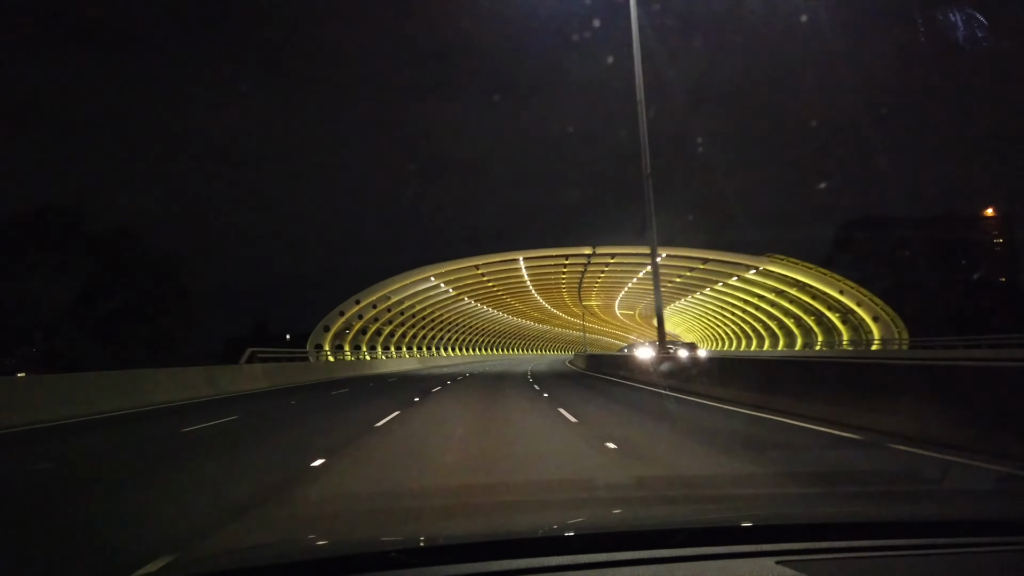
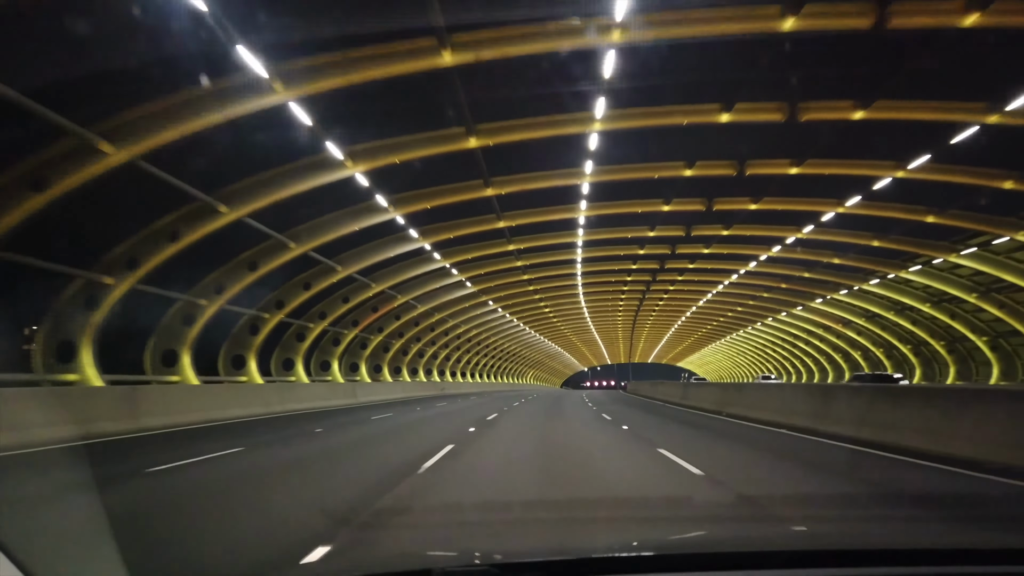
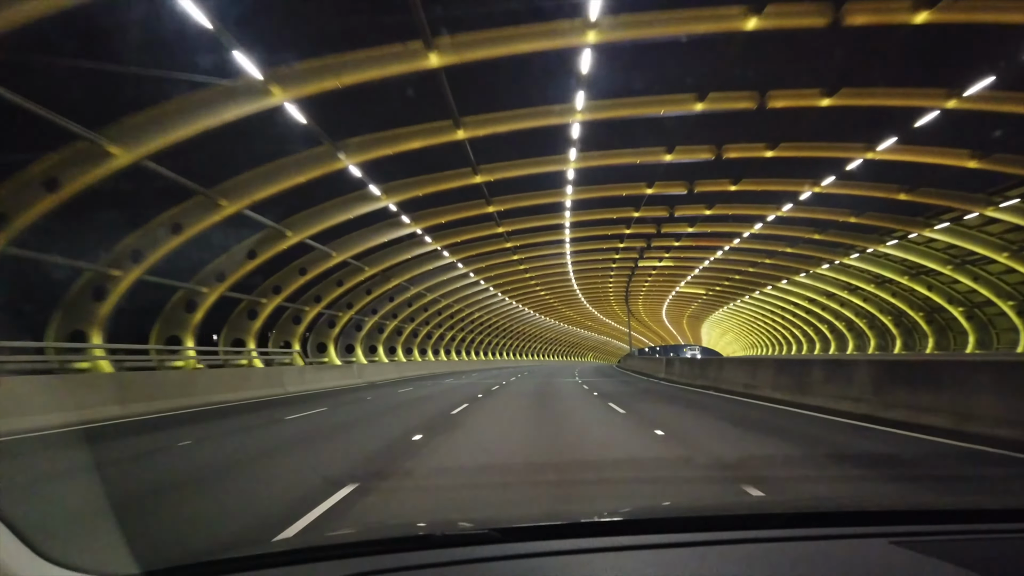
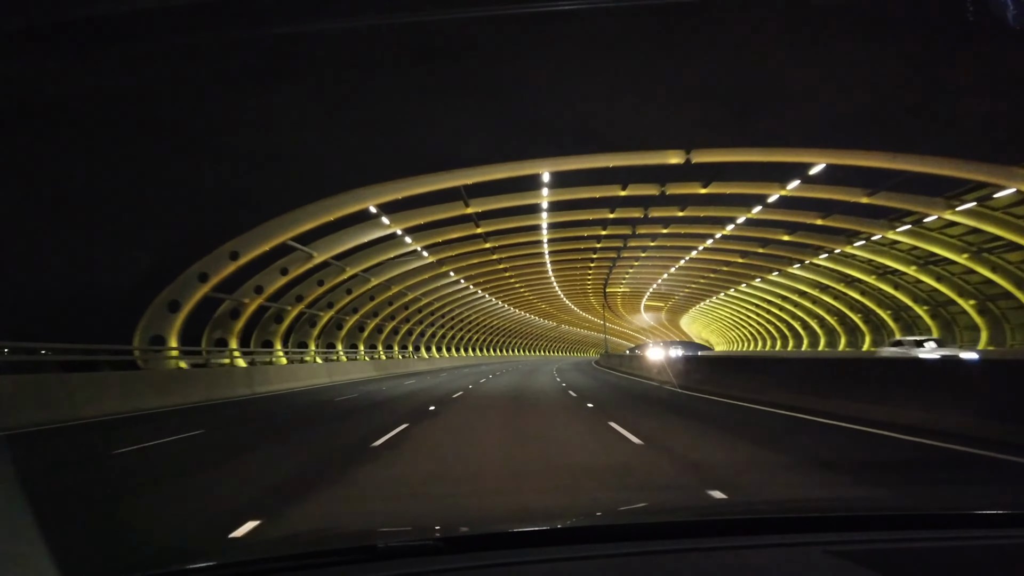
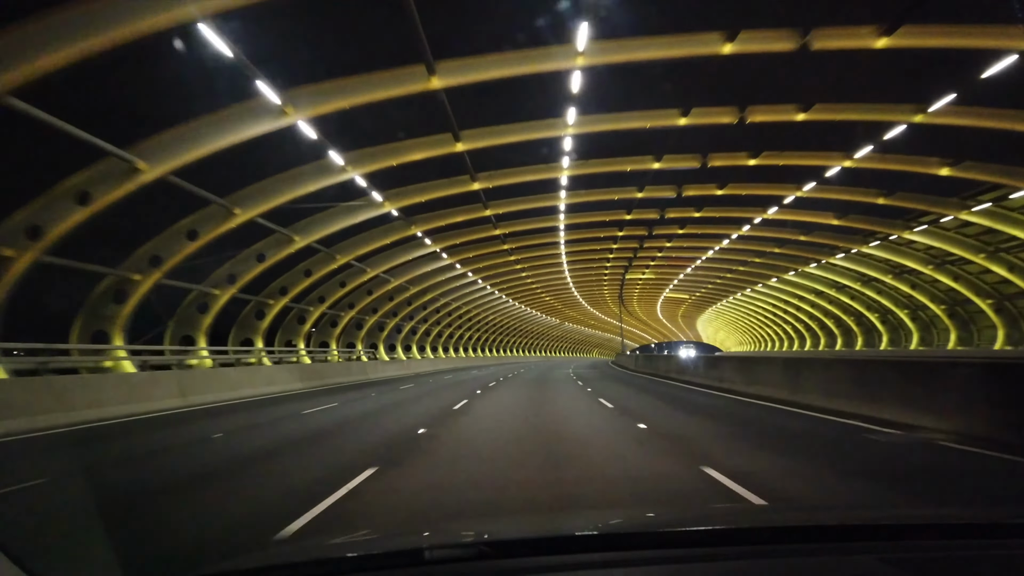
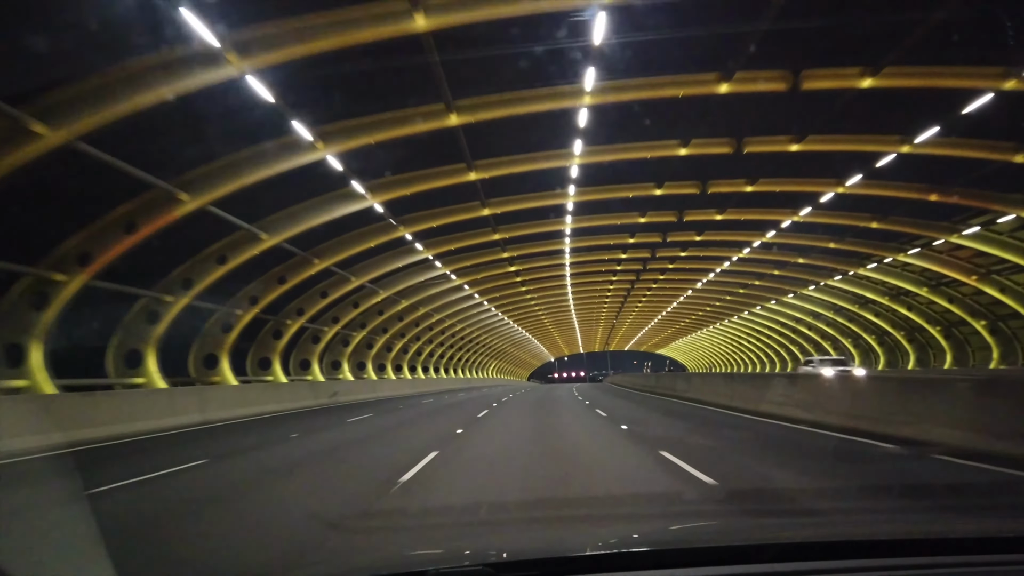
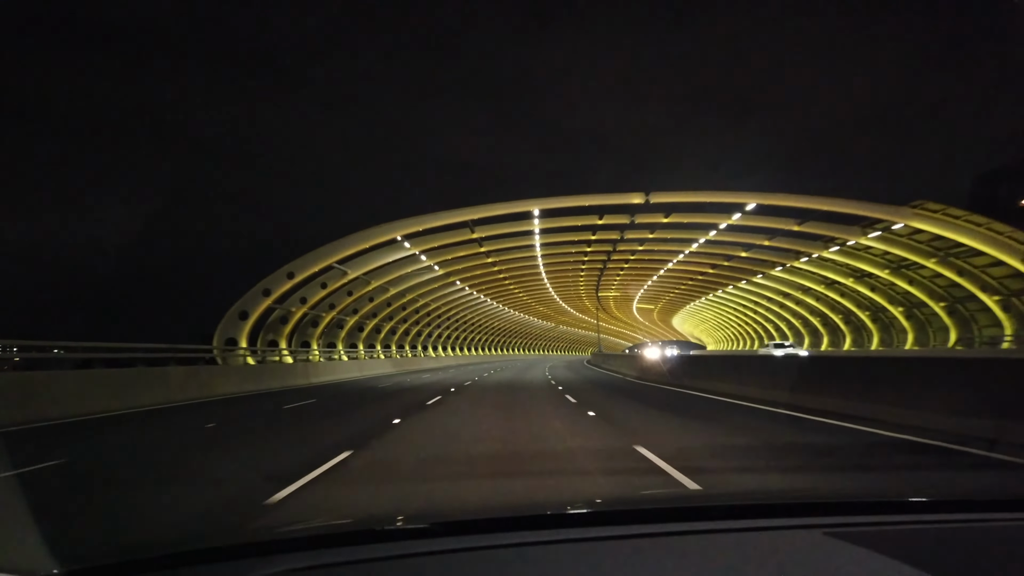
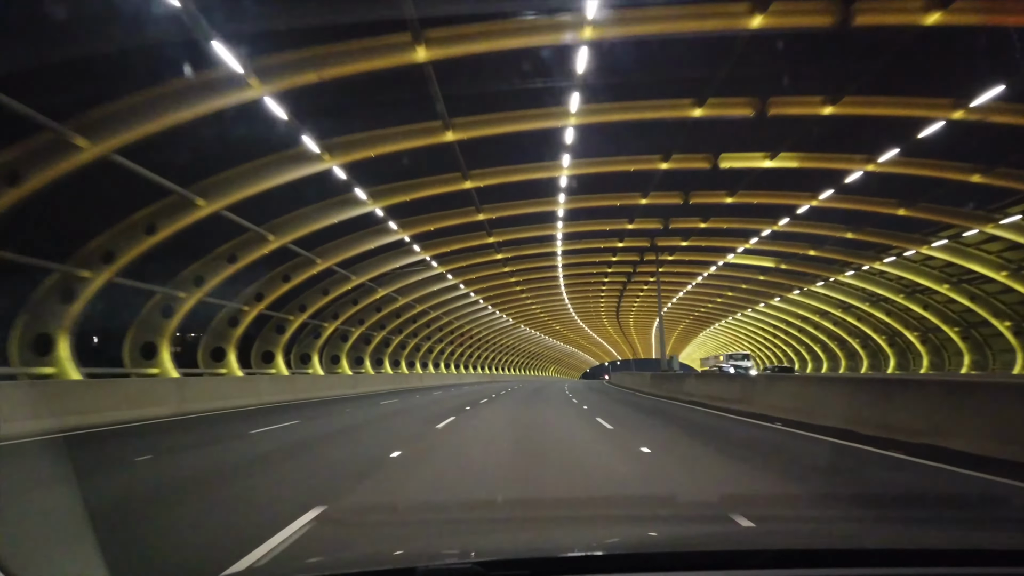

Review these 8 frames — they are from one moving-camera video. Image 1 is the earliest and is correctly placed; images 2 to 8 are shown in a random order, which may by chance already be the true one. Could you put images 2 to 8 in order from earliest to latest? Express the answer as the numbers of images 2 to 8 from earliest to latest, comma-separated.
7, 4, 5, 3, 8, 2, 6
